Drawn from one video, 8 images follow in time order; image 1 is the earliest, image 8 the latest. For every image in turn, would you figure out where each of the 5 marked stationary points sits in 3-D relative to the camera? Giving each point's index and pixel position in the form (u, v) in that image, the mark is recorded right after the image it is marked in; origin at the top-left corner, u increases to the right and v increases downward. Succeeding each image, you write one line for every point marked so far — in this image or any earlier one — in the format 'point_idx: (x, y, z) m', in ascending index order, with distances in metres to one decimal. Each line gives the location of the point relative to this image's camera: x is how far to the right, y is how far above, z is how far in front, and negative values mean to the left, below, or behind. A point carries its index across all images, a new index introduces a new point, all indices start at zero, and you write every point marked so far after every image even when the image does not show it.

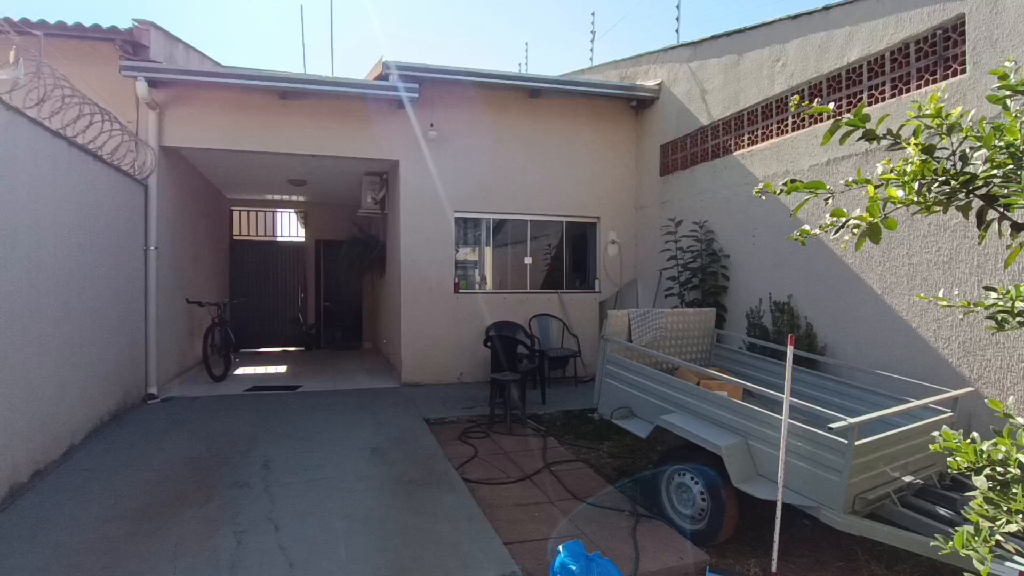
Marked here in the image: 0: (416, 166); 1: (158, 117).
0: (-1.1, +1.4, +6.9) m
1: (-3.5, +1.7, +6.2) m
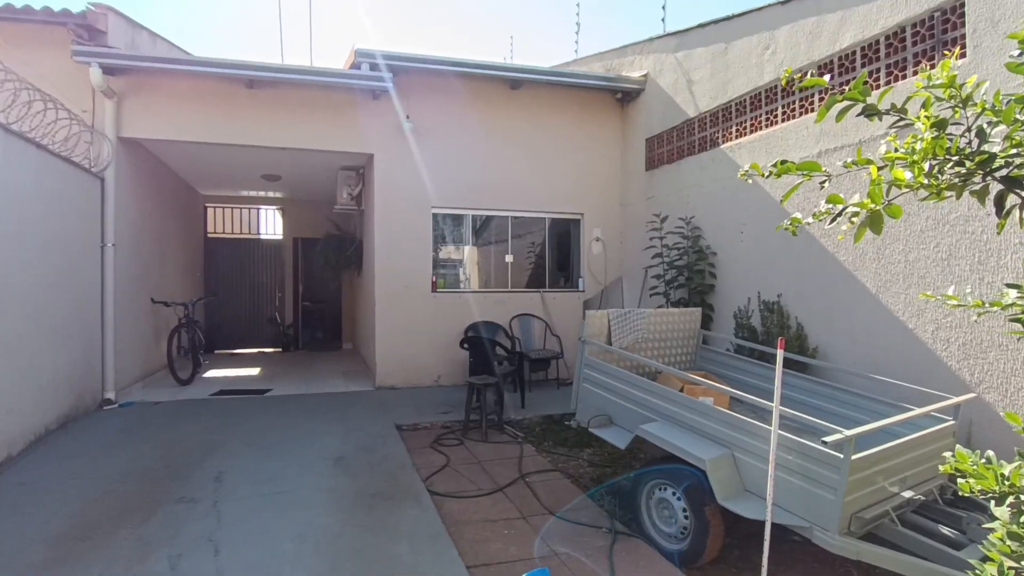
0: (-1.3, +1.4, +6.6) m
1: (-3.7, +1.7, +5.9) m
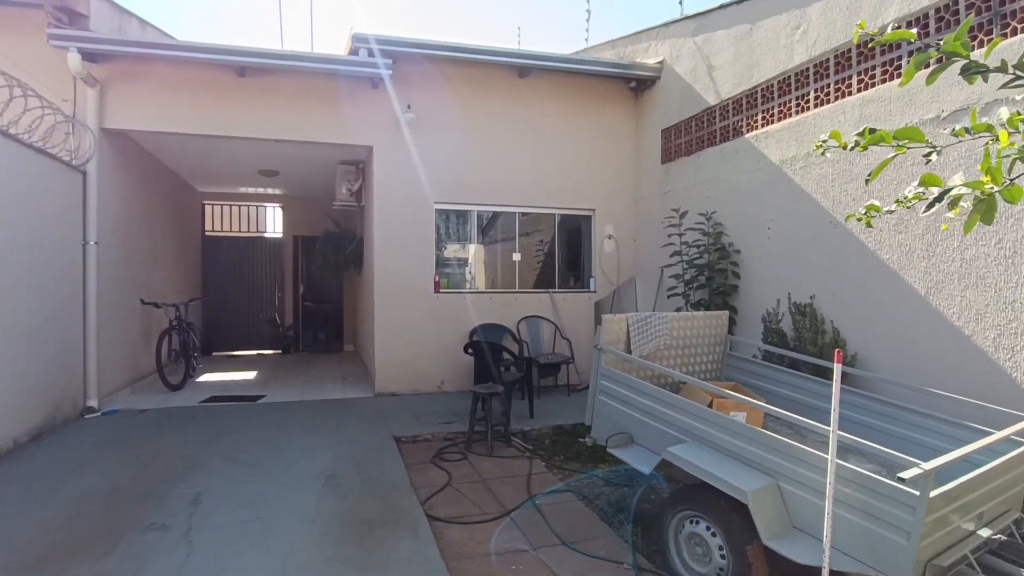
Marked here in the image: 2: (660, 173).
0: (-1.2, +1.4, +6.3) m
1: (-3.7, +1.7, +5.5) m
2: (+1.6, +1.2, +6.6) m
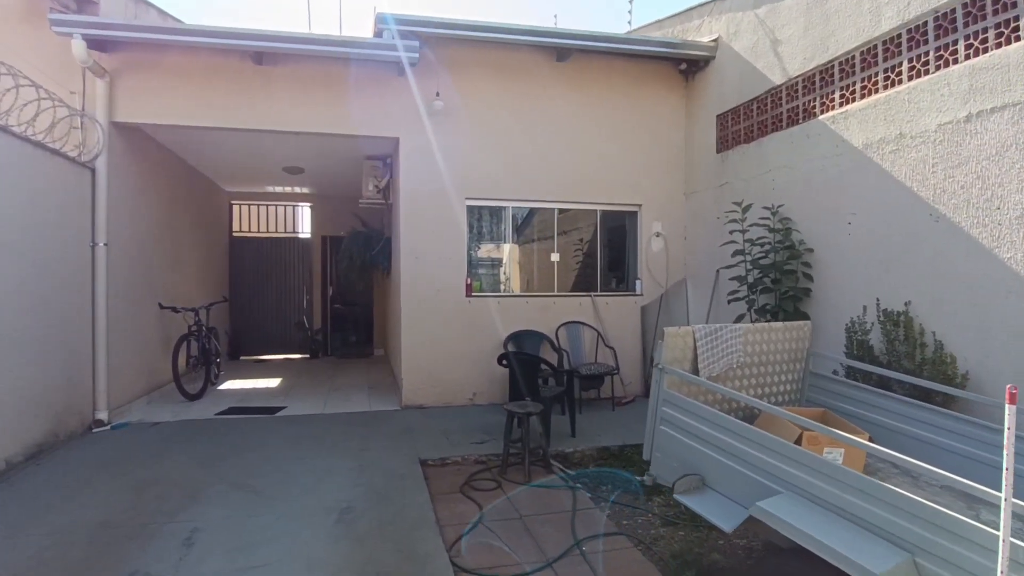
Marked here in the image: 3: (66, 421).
0: (-0.8, +1.3, +5.8) m
1: (-3.4, +1.7, +5.1) m
2: (+1.9, +1.2, +5.9) m
3: (-3.3, -1.0, +4.7) m
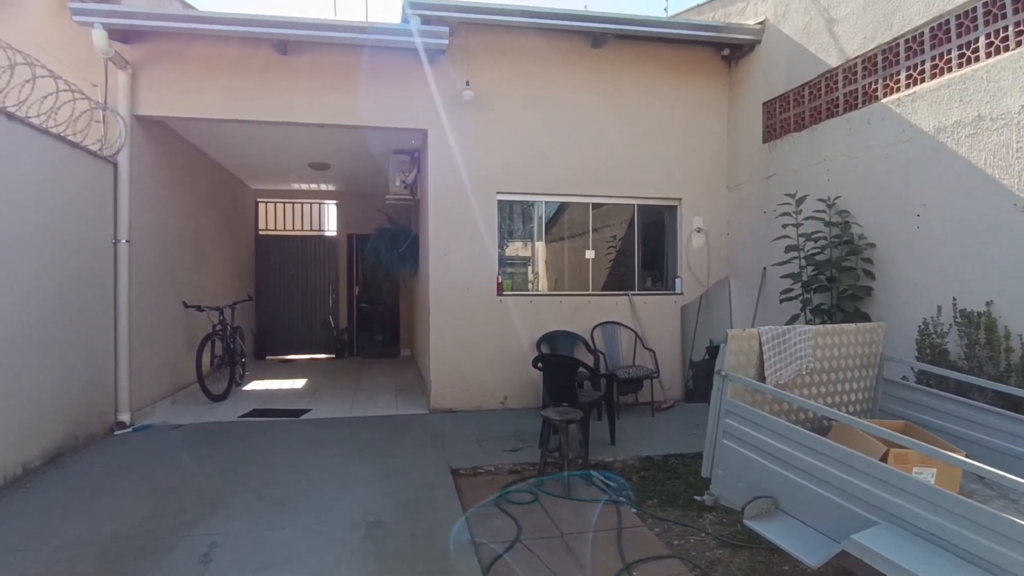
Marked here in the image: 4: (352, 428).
0: (-0.5, +1.4, +5.5) m
1: (-3.1, +1.7, +5.0) m
2: (+2.2, +1.2, +5.6) m
3: (-3.1, -1.0, +4.5) m
4: (-1.3, -1.1, +5.0) m
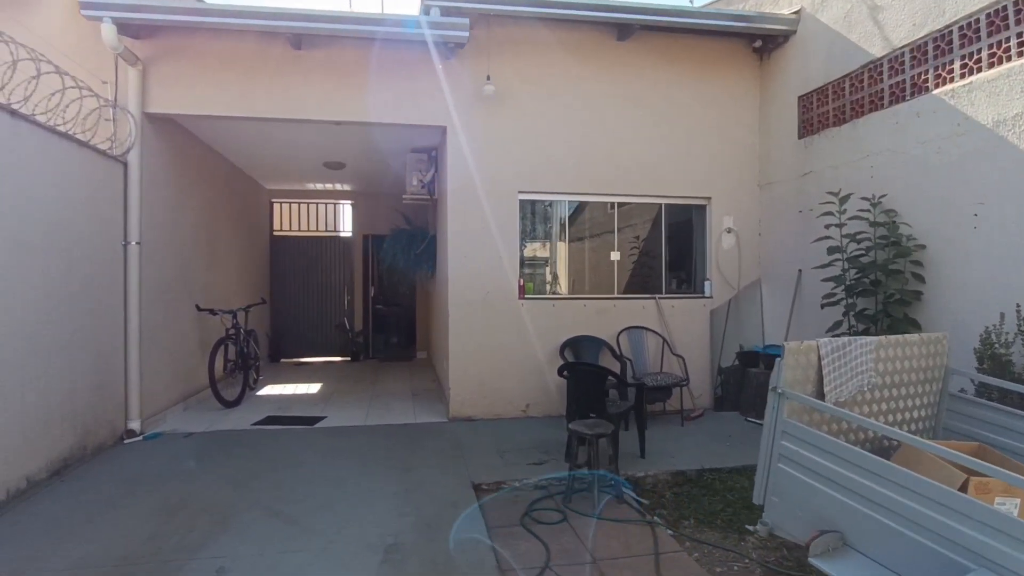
0: (-0.4, +1.3, +5.3) m
1: (-2.9, +1.7, +4.8) m
2: (+2.4, +1.2, +5.3) m
3: (-2.9, -1.0, +4.4) m
4: (-1.1, -1.1, +4.8) m
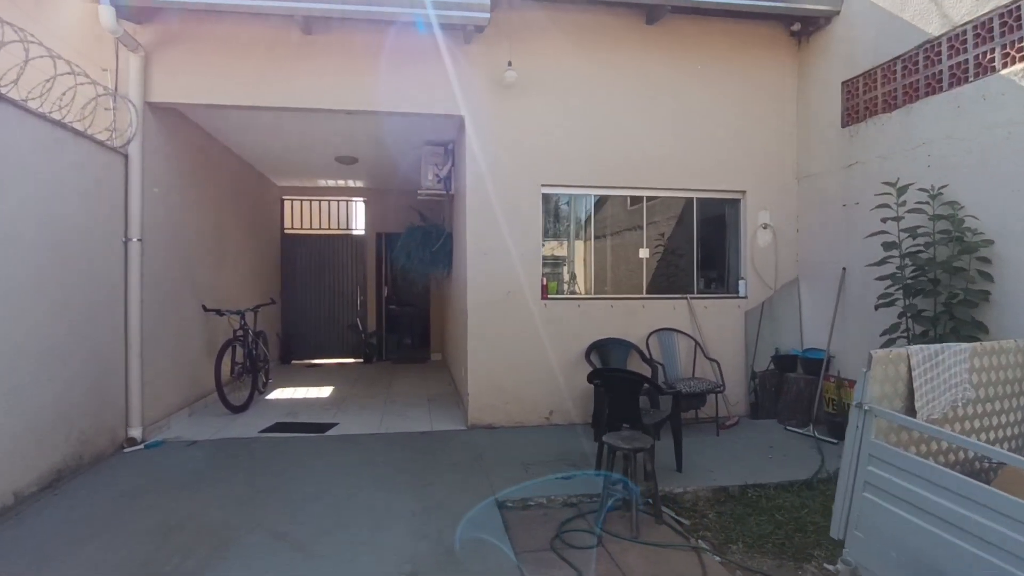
0: (-0.2, +1.3, +5.0) m
1: (-2.7, +1.7, +4.6) m
2: (+2.6, +1.2, +4.9) m
3: (-2.8, -1.0, +4.1) m
4: (-0.9, -1.1, +4.5) m
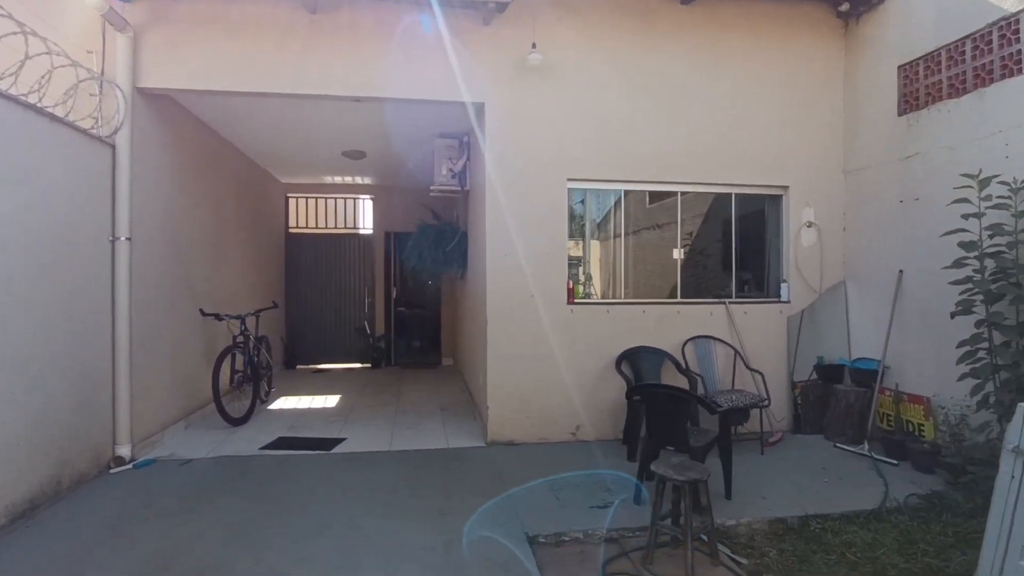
0: (0.0, +1.3, +4.6) m
1: (-2.6, +1.6, +4.2) m
2: (+2.8, +1.1, +4.5) m
3: (-2.6, -1.0, +3.7) m
4: (-0.8, -1.2, +4.1) m
